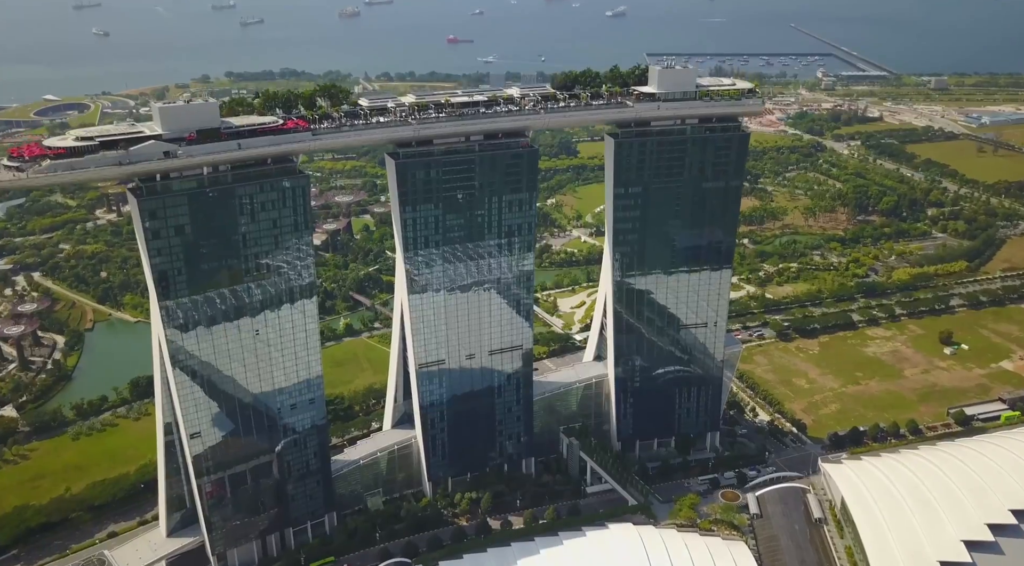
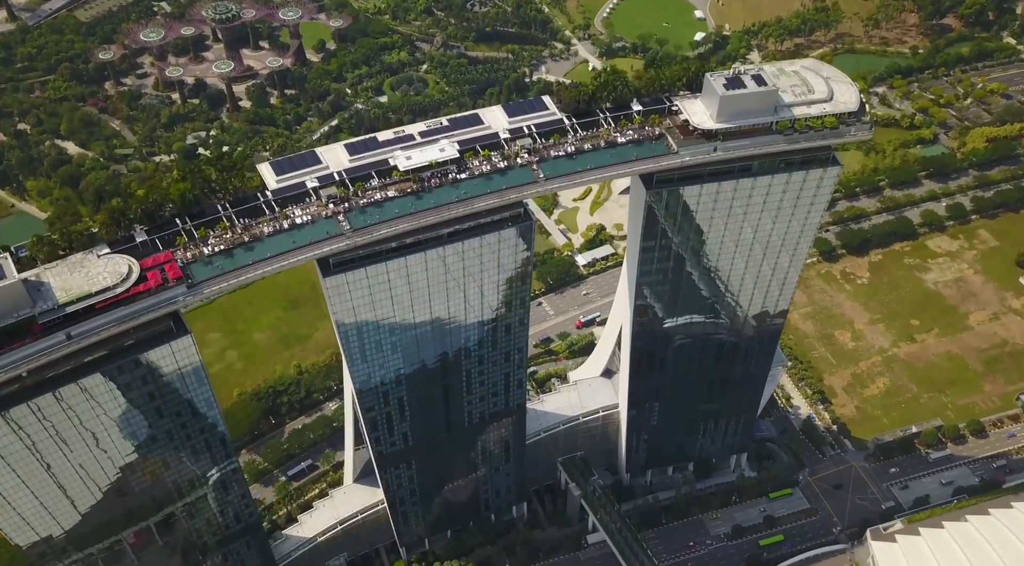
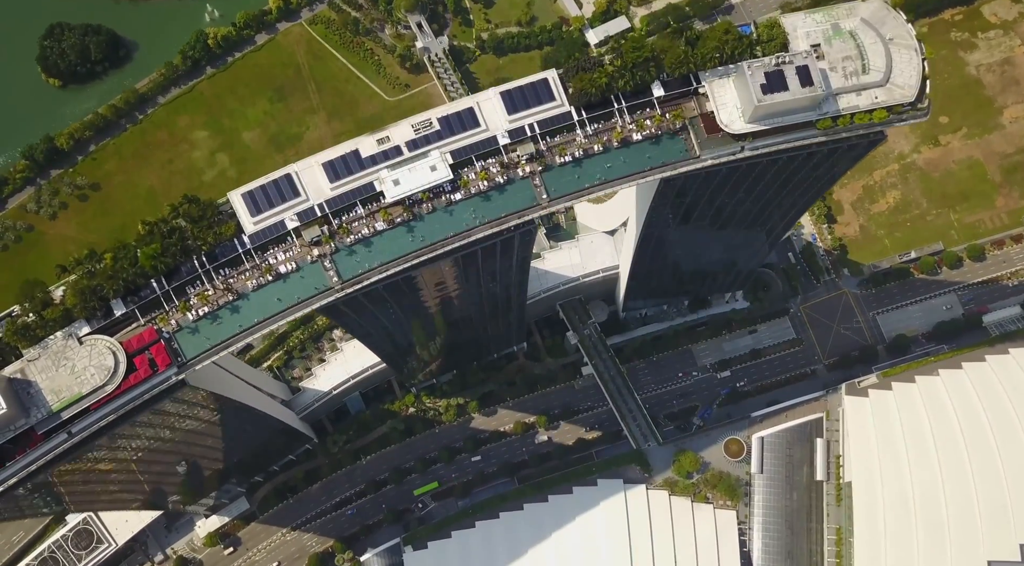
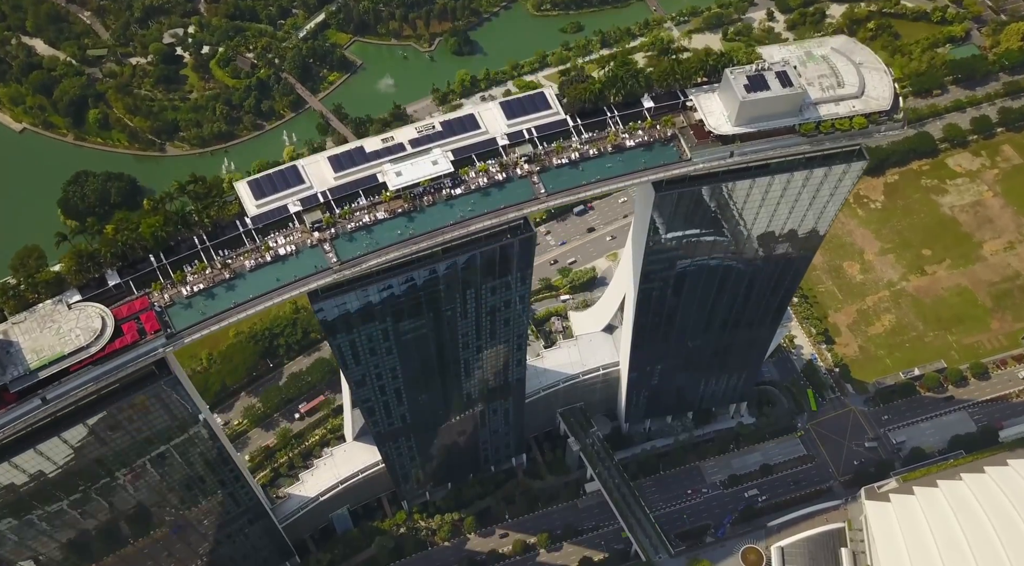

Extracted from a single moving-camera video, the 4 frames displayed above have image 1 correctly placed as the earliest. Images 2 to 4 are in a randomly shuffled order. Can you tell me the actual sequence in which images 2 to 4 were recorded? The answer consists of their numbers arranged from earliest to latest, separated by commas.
2, 4, 3
